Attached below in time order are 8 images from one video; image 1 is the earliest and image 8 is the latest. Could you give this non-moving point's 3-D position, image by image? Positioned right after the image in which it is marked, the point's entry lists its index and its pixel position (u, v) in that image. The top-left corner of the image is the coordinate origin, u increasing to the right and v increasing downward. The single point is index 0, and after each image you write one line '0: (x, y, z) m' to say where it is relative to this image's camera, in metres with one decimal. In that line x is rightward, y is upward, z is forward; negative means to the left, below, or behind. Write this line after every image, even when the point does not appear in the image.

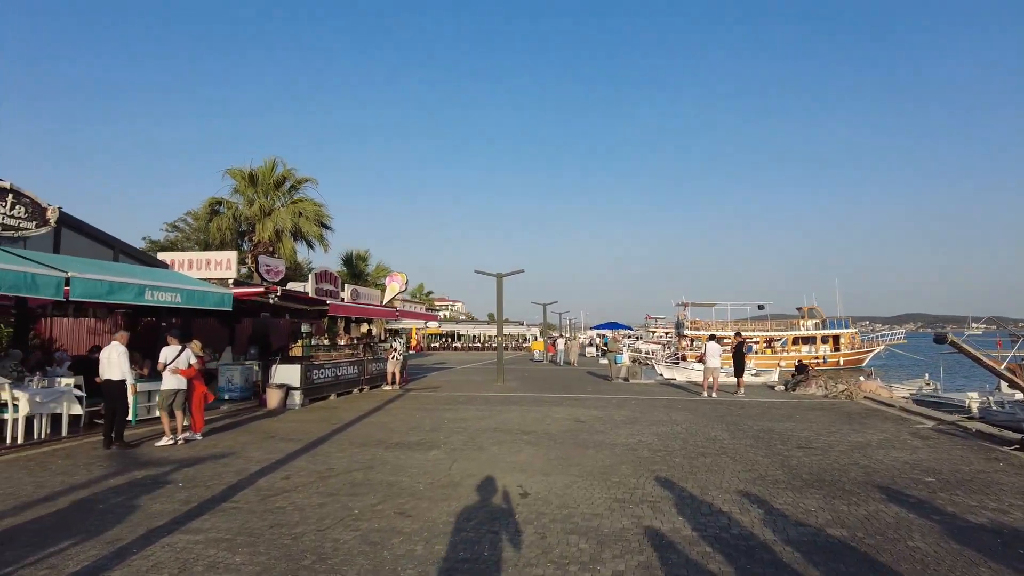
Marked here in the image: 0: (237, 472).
0: (-3.4, -2.3, +8.0) m
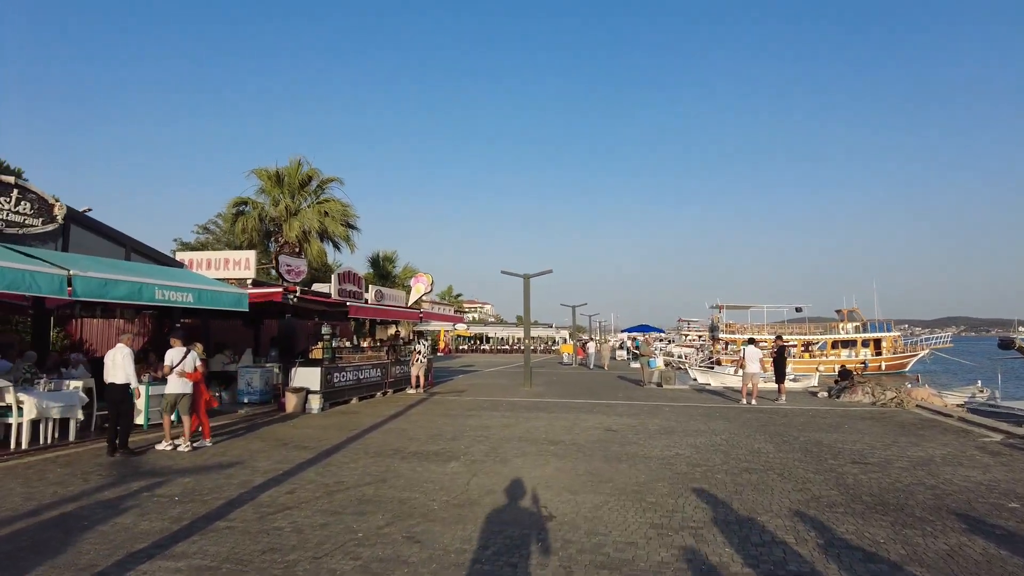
0: (-3.1, -2.3, +7.5) m
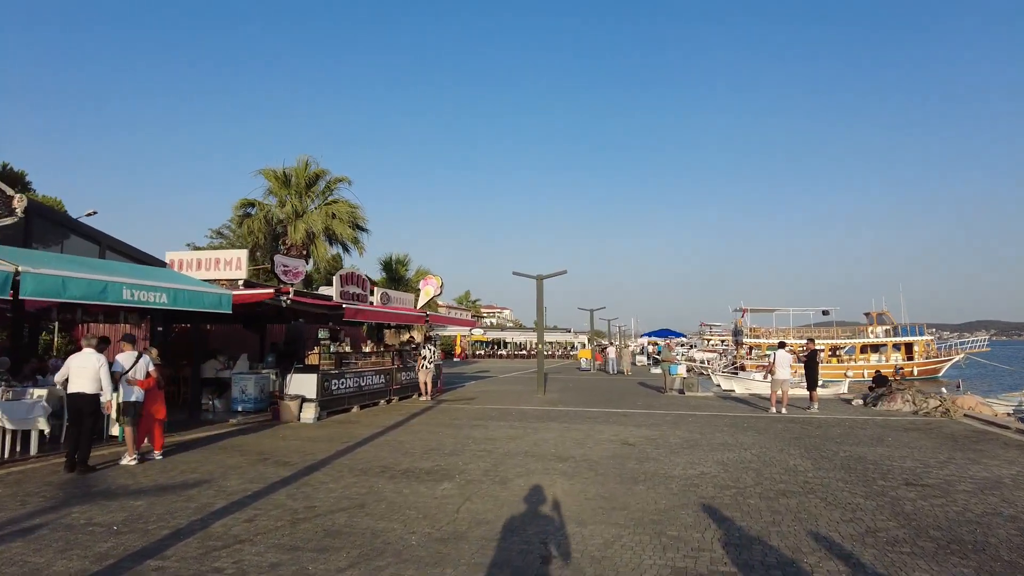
0: (-3.1, -2.2, +6.5) m
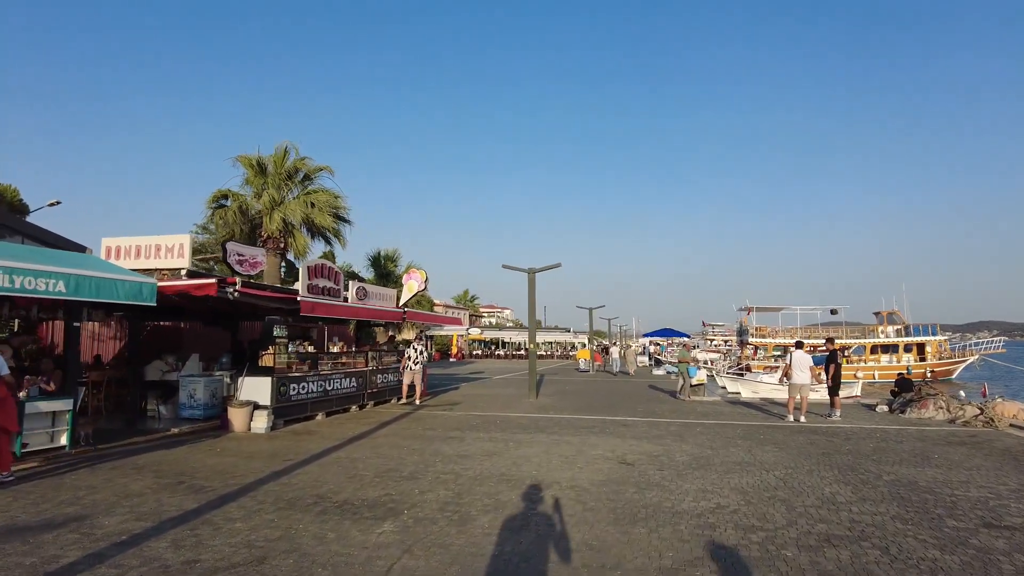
0: (-3.5, -2.0, +4.8) m
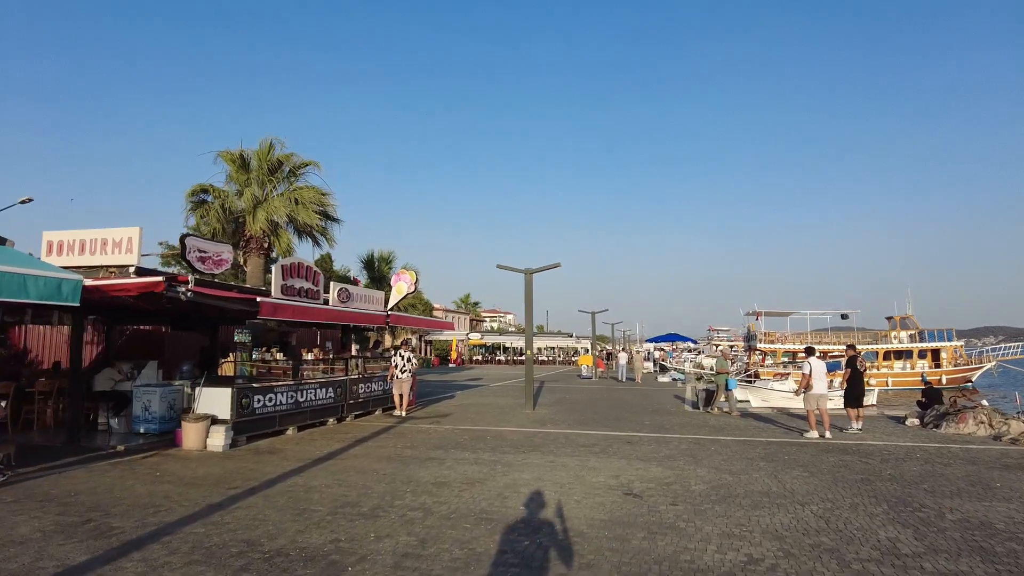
0: (-3.7, -2.0, +3.4) m
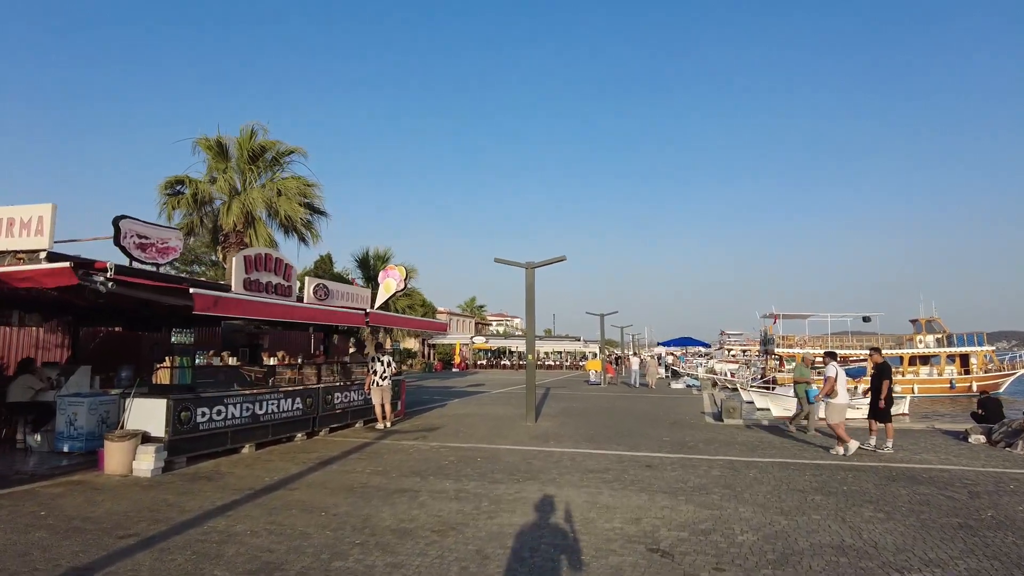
0: (-3.9, -1.8, +1.4) m
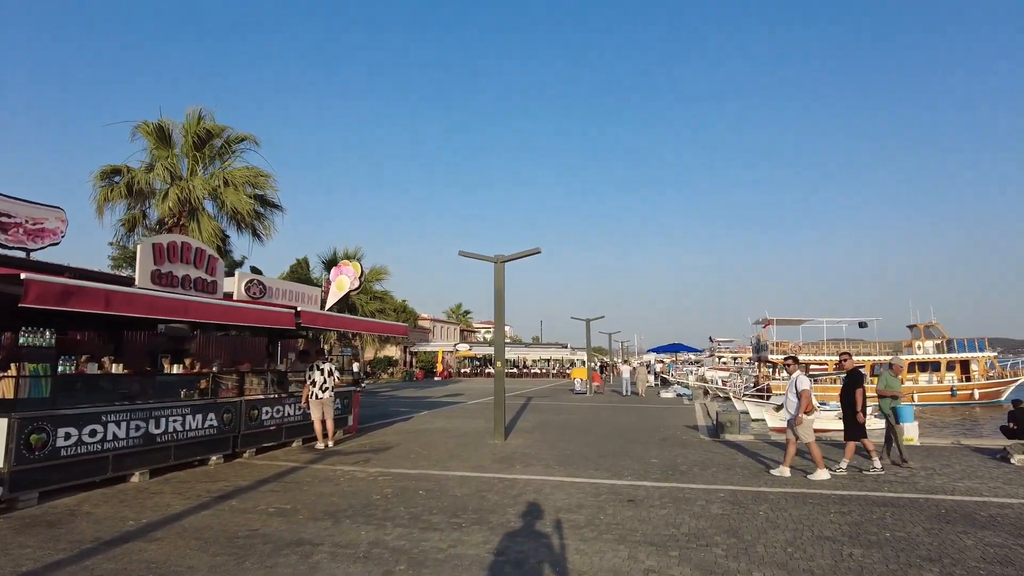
0: (-4.4, -1.6, -0.7) m
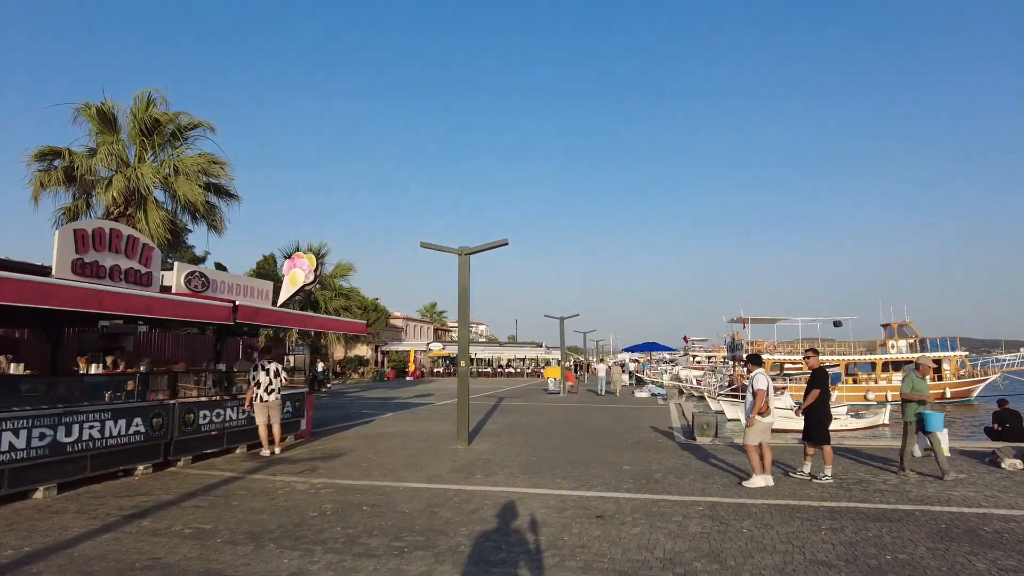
0: (-4.5, -1.4, -1.7) m
